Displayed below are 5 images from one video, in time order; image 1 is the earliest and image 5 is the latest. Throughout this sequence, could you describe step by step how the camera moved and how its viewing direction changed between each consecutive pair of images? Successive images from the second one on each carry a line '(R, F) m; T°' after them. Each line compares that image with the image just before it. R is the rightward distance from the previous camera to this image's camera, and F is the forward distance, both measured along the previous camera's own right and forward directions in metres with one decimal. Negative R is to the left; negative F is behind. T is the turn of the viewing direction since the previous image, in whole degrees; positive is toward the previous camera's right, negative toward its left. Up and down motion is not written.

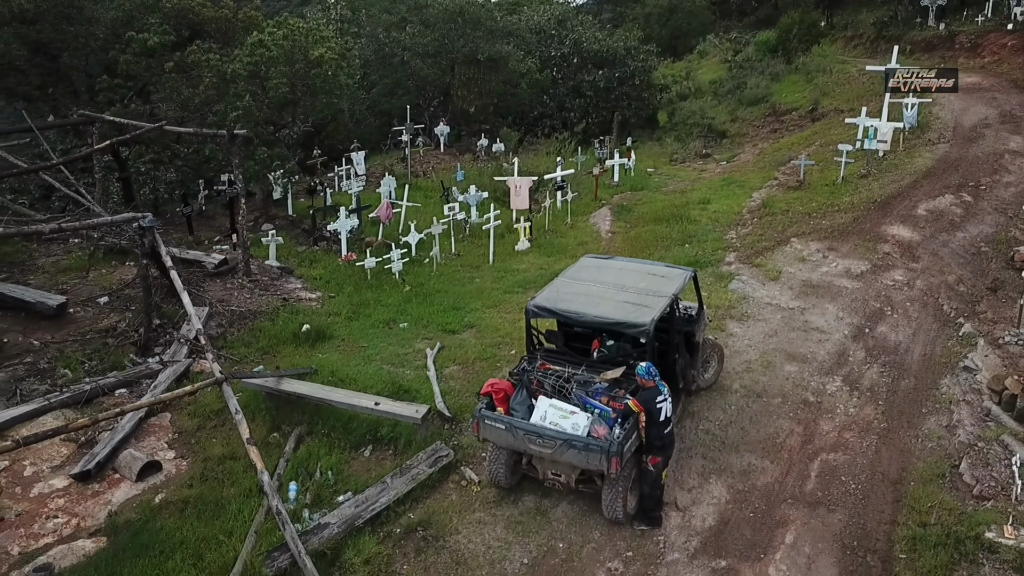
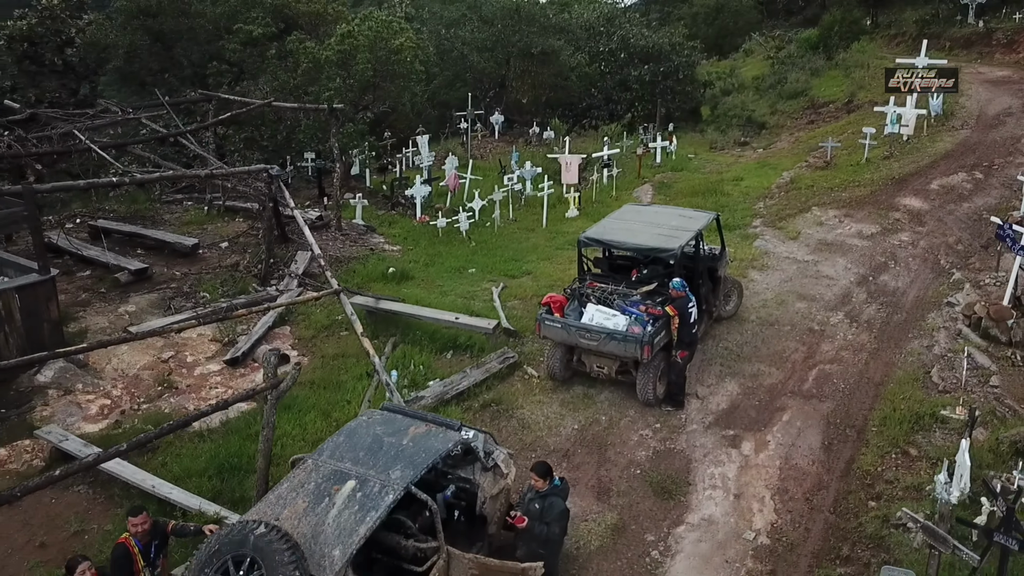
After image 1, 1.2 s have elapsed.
(-0.1, -2.0) m; -3°
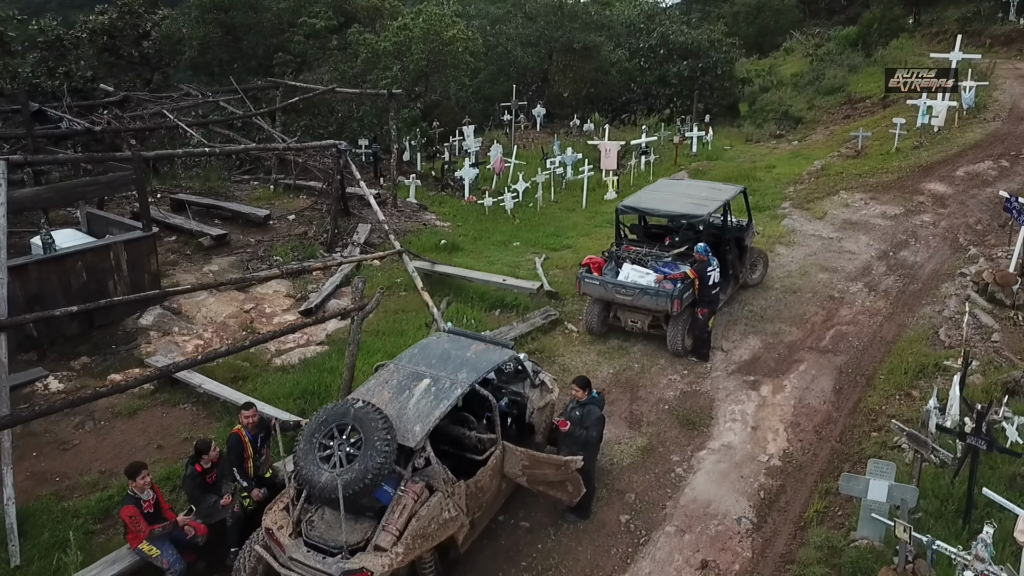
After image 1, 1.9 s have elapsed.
(-0.1, -1.1) m; -3°
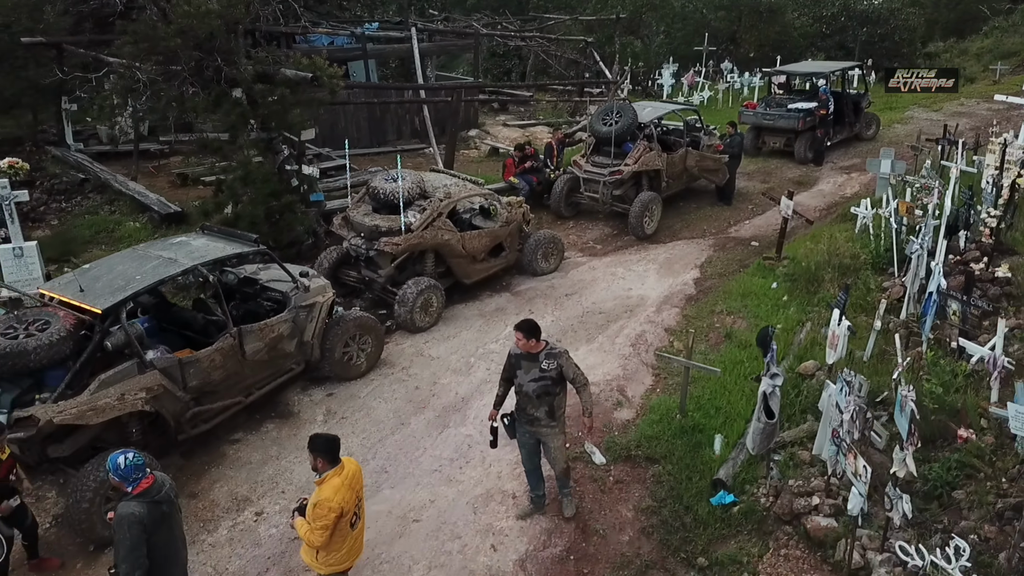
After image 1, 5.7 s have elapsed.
(+0.1, -6.4) m; -13°
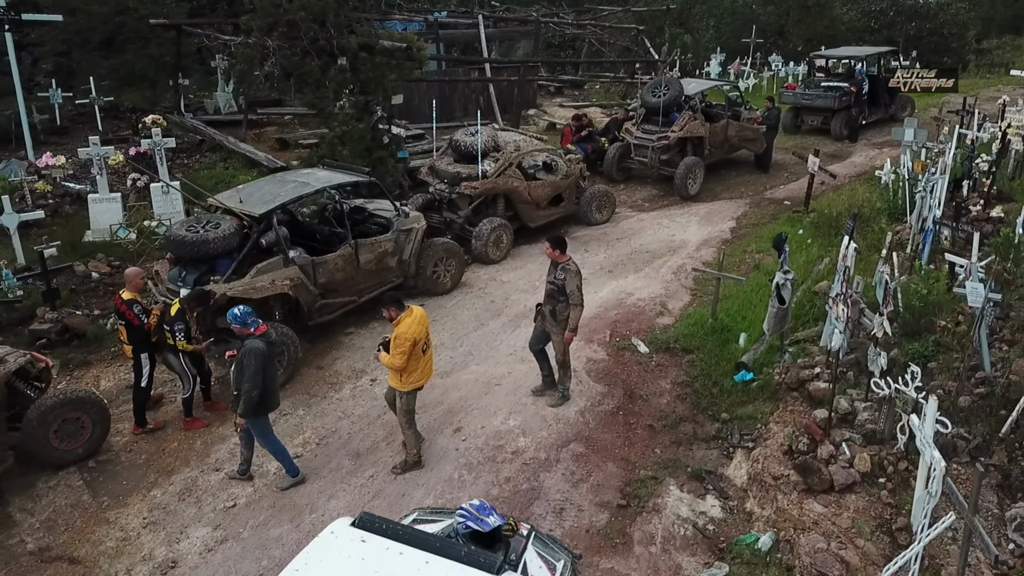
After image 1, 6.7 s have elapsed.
(-0.2, -1.6) m; -3°
